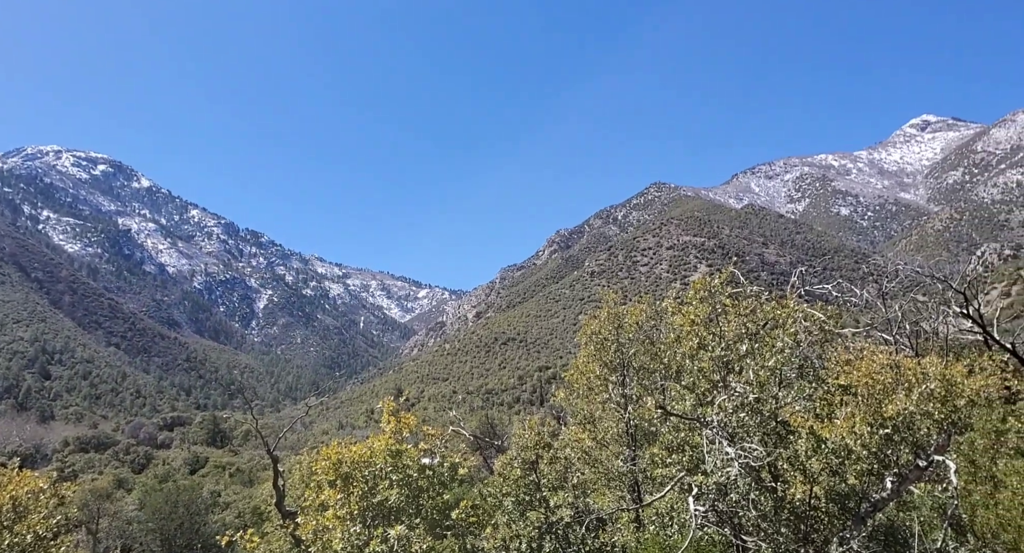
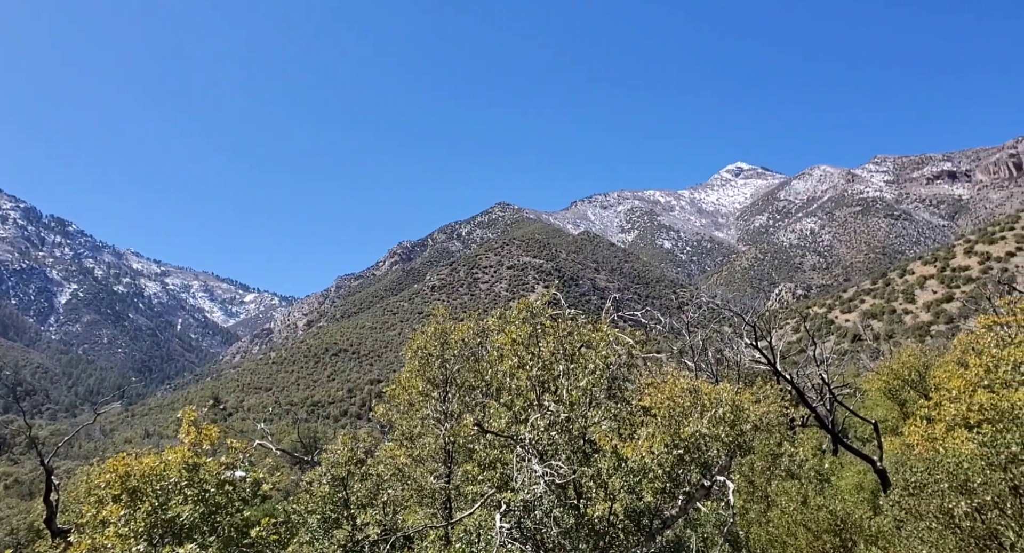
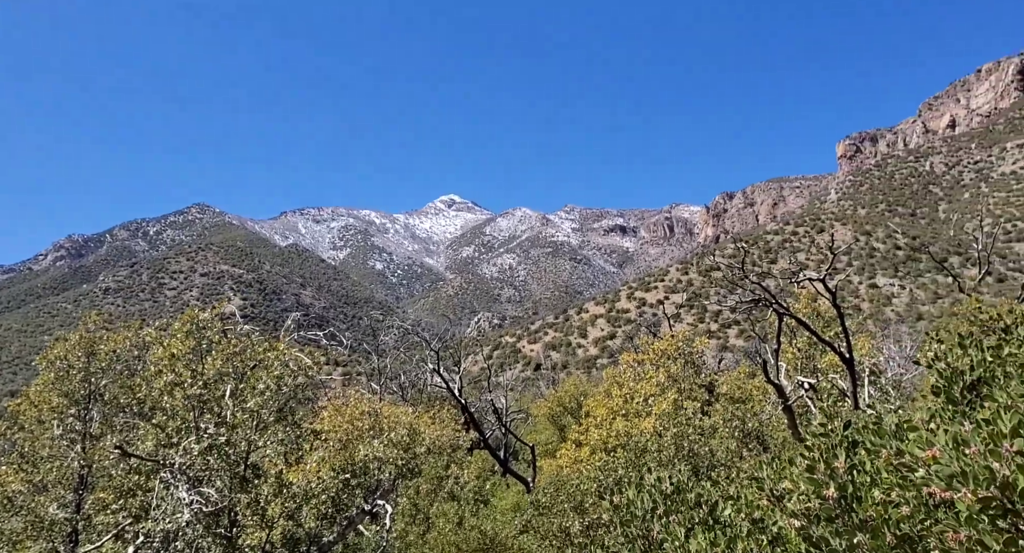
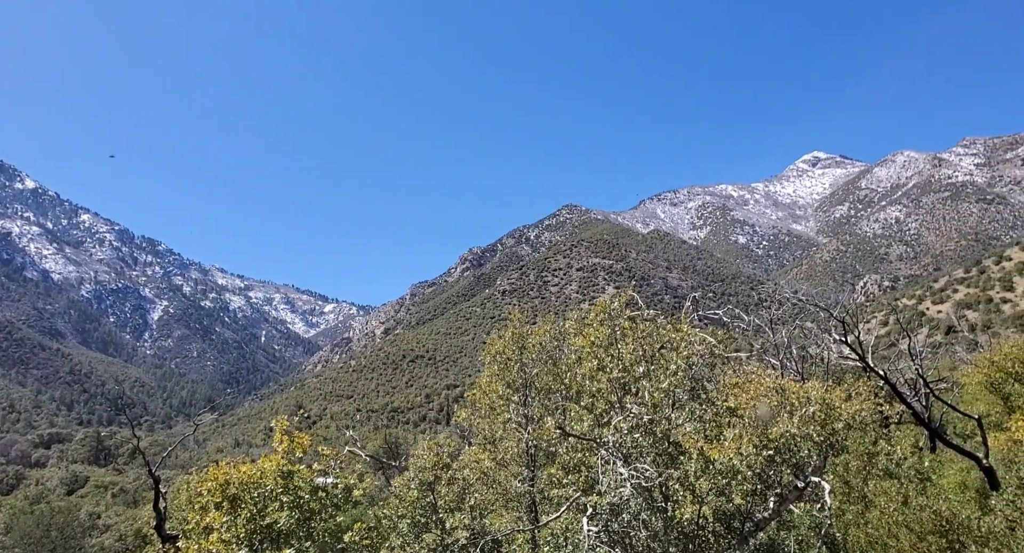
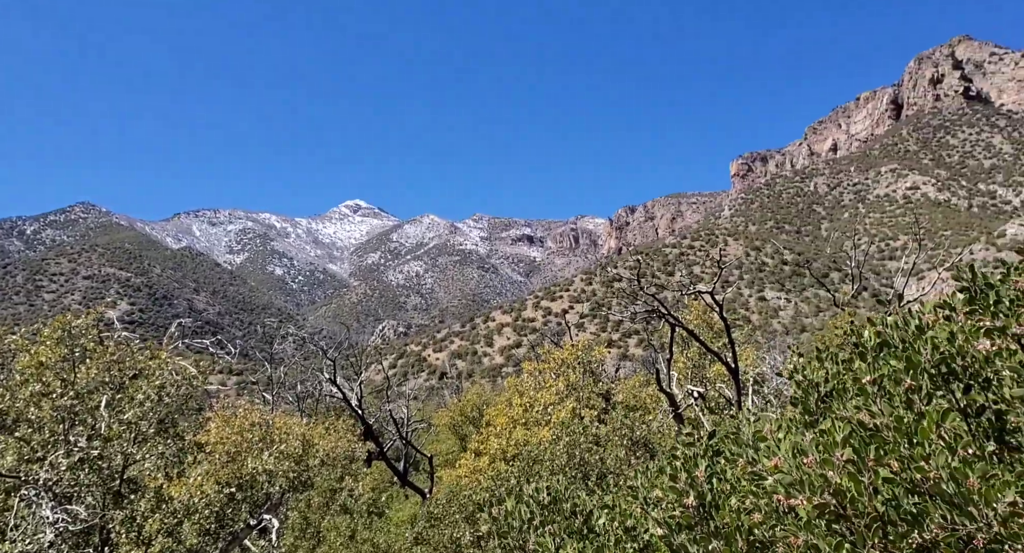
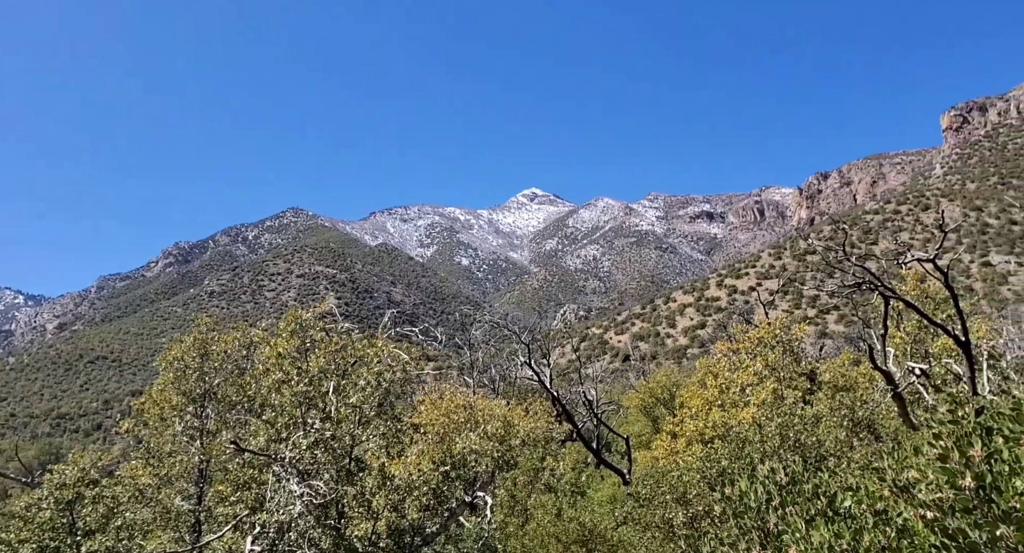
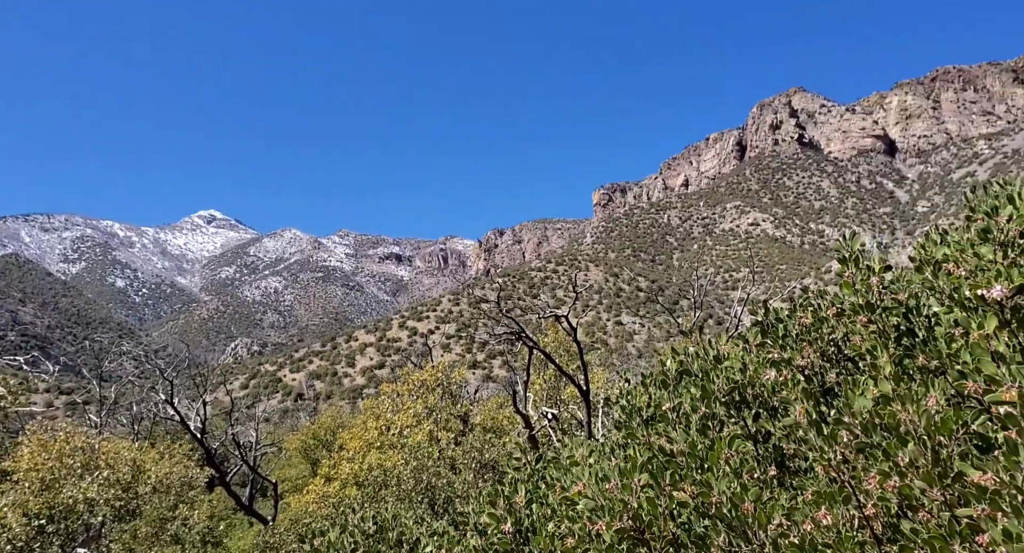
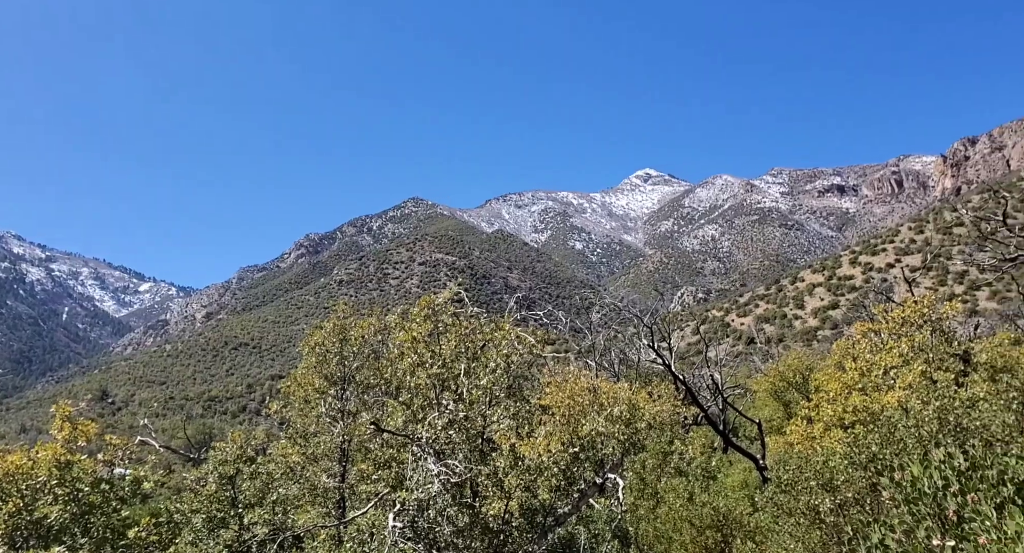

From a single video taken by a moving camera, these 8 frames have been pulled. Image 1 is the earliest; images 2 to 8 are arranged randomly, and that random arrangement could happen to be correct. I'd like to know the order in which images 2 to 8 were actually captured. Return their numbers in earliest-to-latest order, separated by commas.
4, 2, 8, 6, 3, 5, 7
